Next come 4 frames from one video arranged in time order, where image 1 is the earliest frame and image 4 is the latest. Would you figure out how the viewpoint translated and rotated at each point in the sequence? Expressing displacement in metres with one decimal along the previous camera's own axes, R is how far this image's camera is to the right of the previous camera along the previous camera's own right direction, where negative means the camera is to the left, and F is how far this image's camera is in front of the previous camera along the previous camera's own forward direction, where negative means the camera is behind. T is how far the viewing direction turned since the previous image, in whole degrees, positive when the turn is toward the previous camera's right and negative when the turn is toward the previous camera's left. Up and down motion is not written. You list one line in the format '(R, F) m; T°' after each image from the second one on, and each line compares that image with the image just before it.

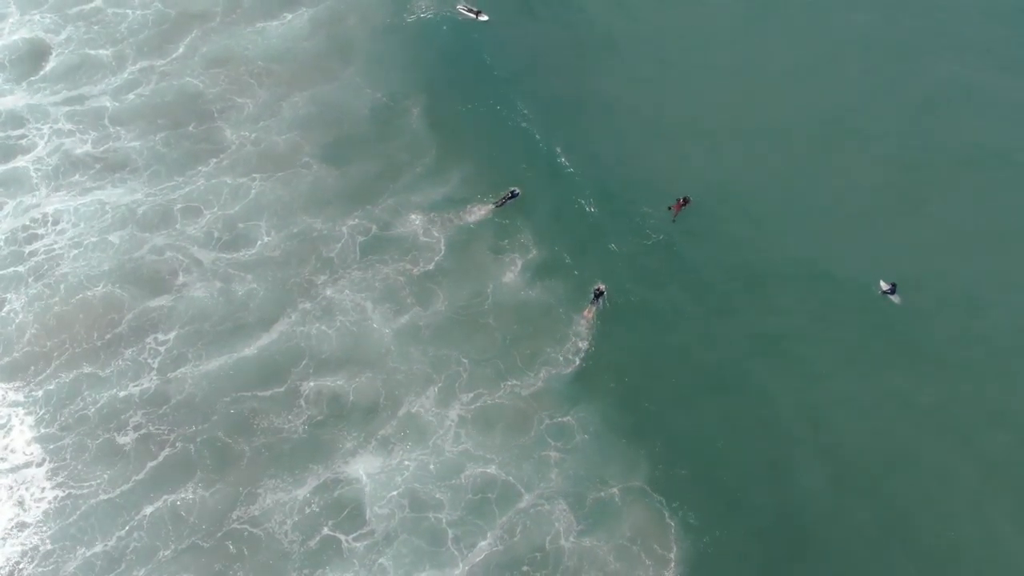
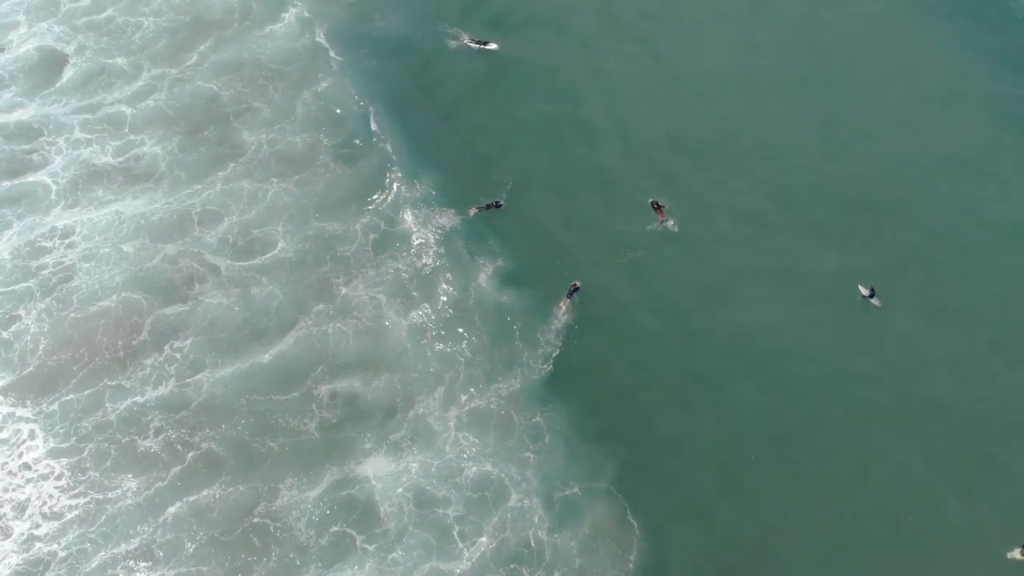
(+1.2, -2.5) m; -1°
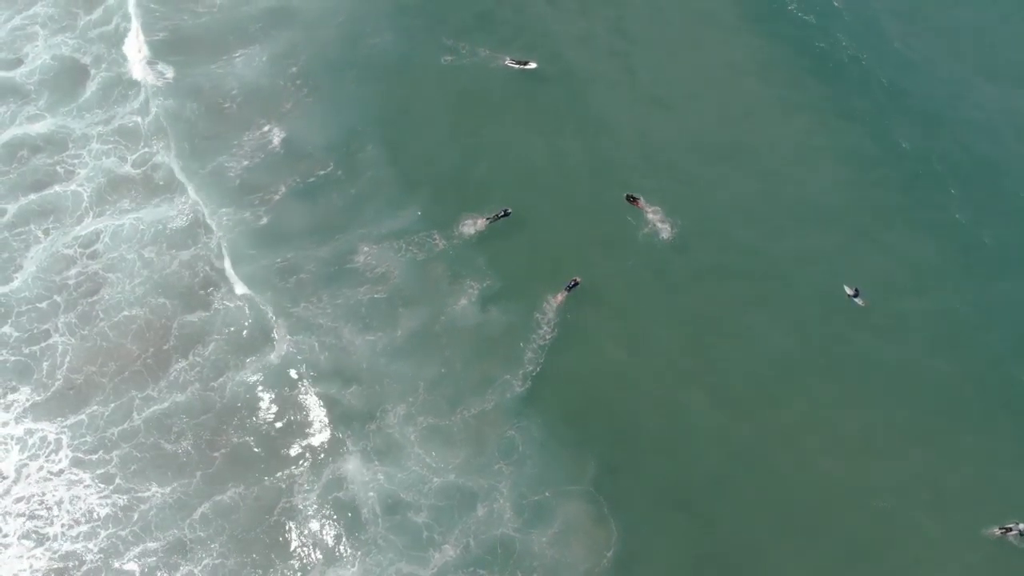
(+3.4, -3.8) m; -2°
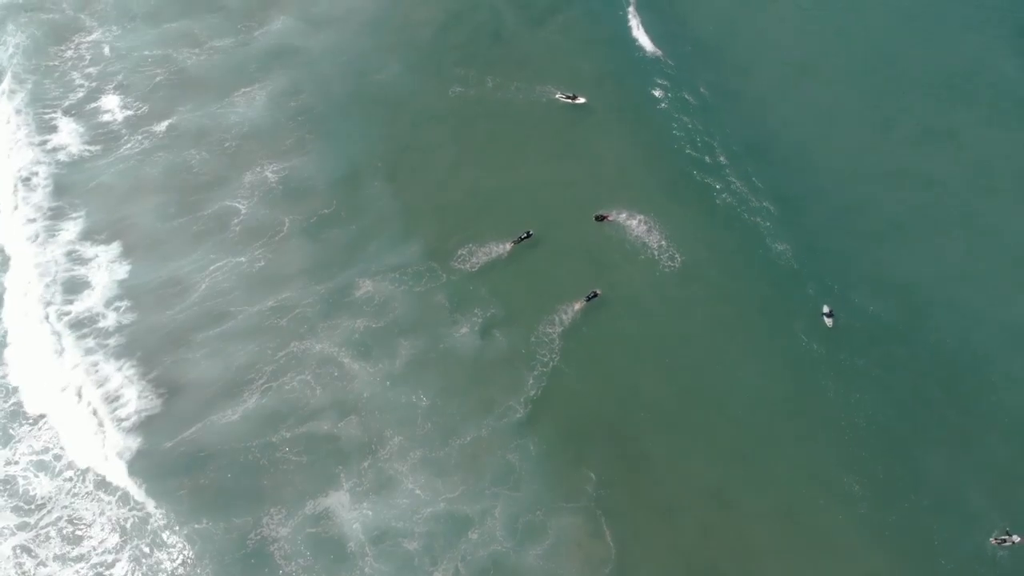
(+2.8, -3.5) m; -1°
